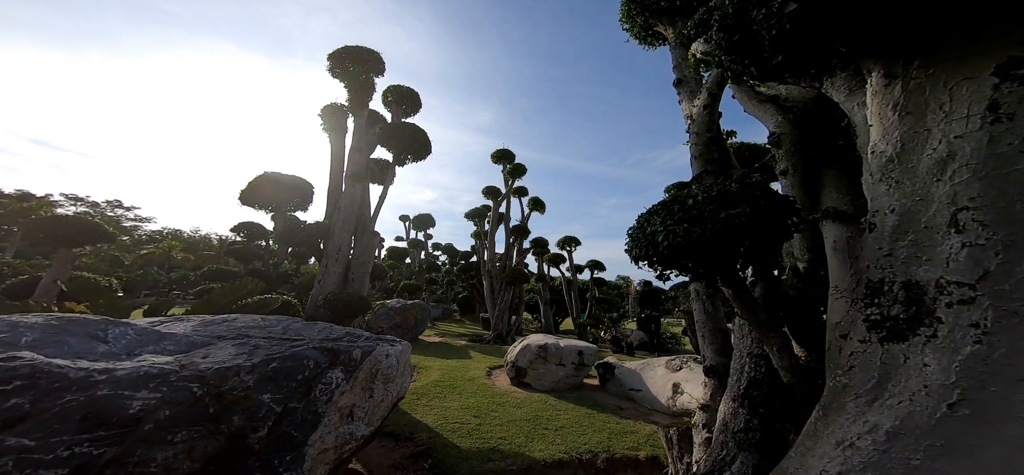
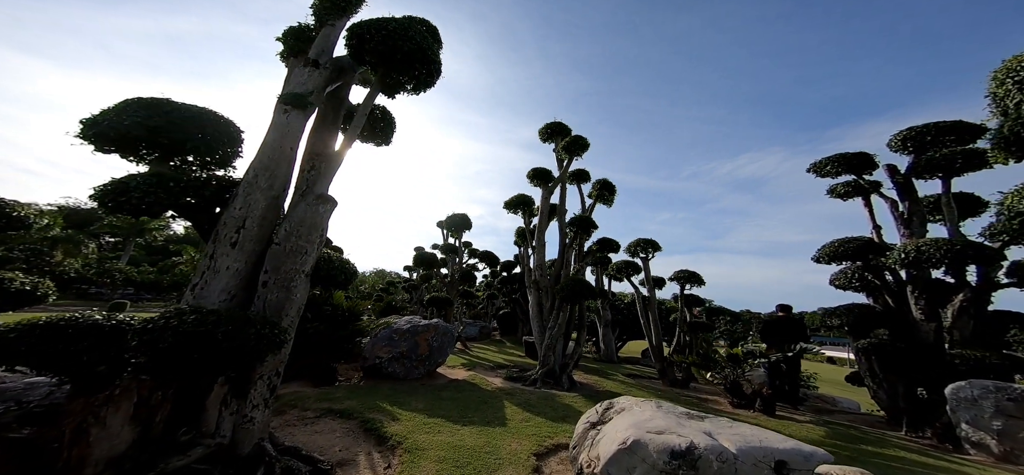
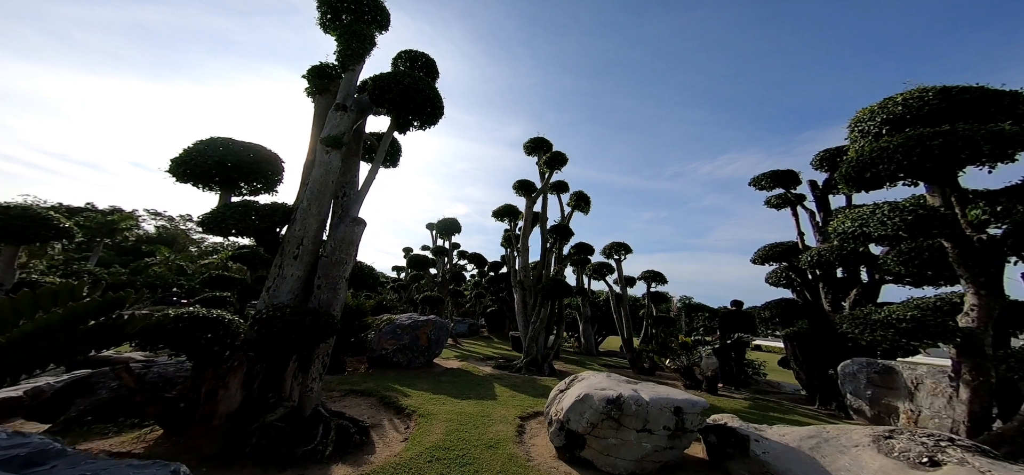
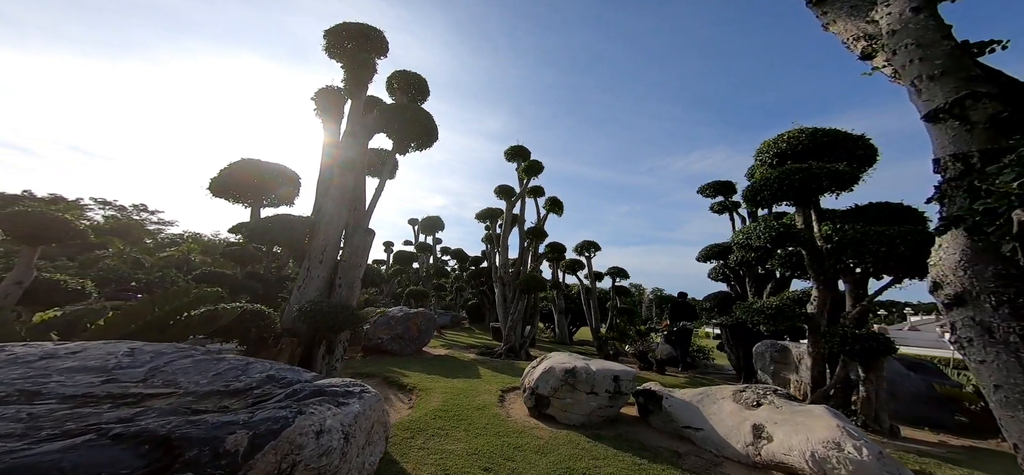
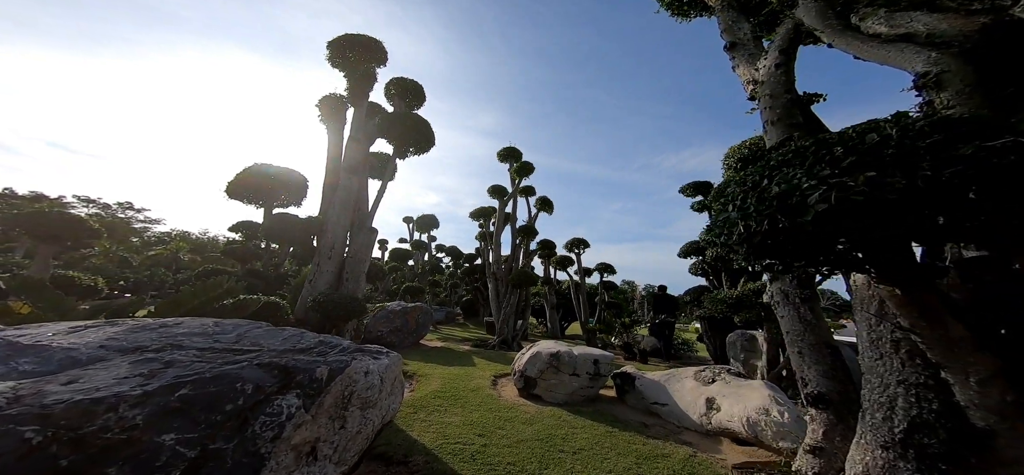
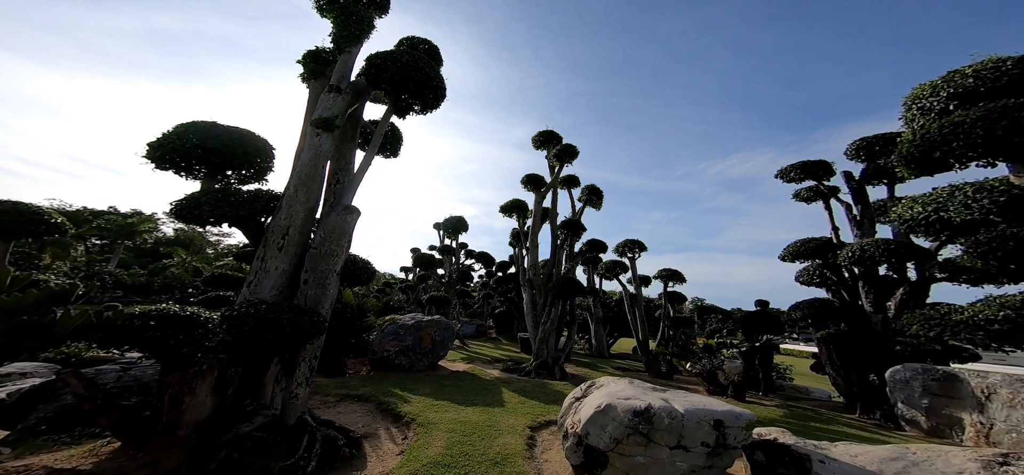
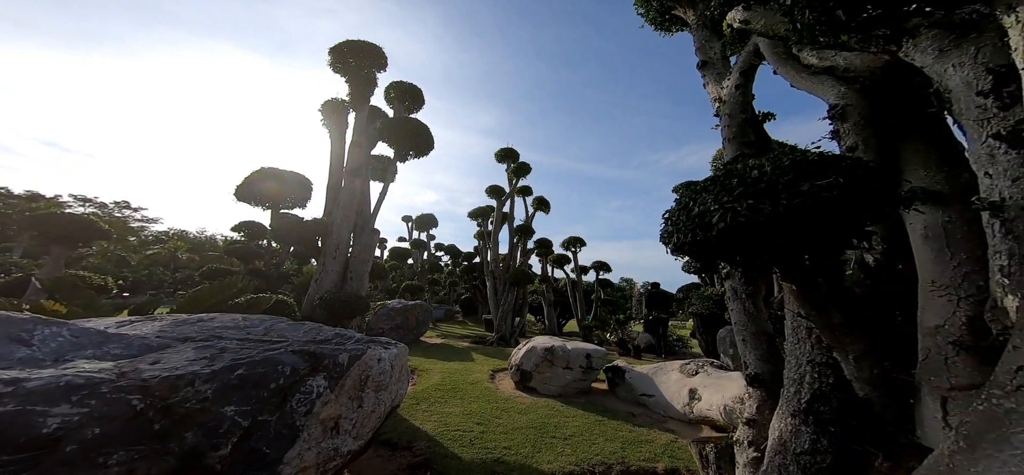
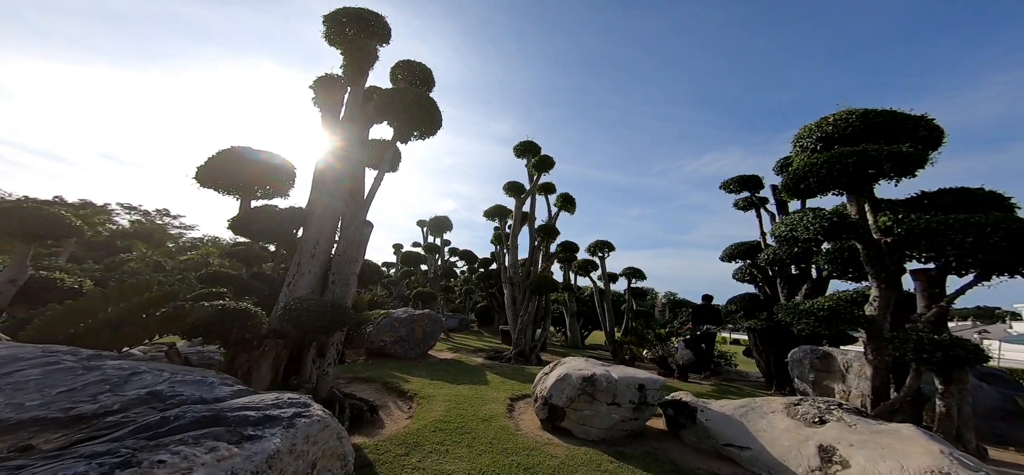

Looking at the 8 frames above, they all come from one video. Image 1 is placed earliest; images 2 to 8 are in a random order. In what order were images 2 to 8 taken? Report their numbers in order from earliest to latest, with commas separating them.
7, 5, 4, 8, 3, 6, 2
